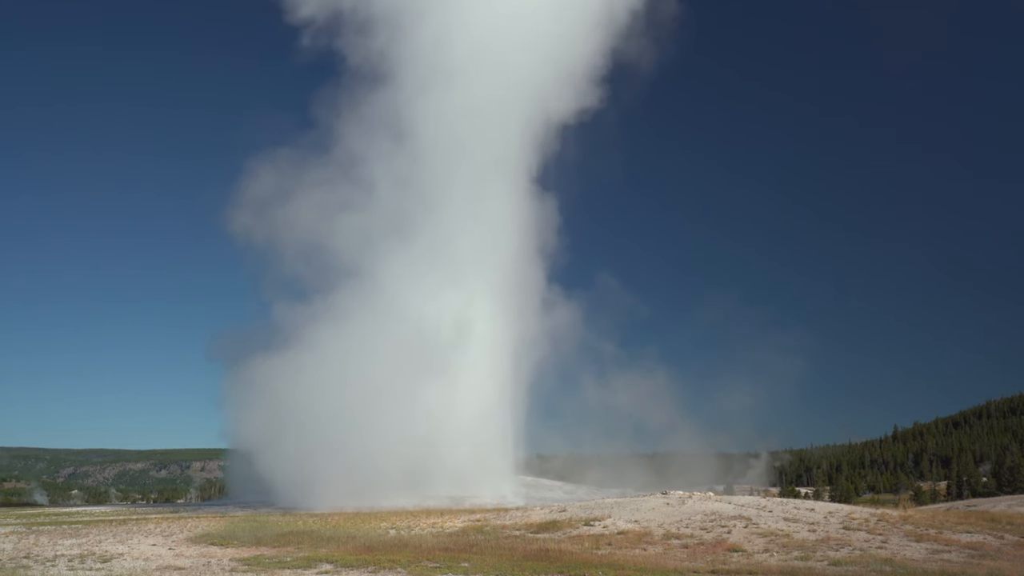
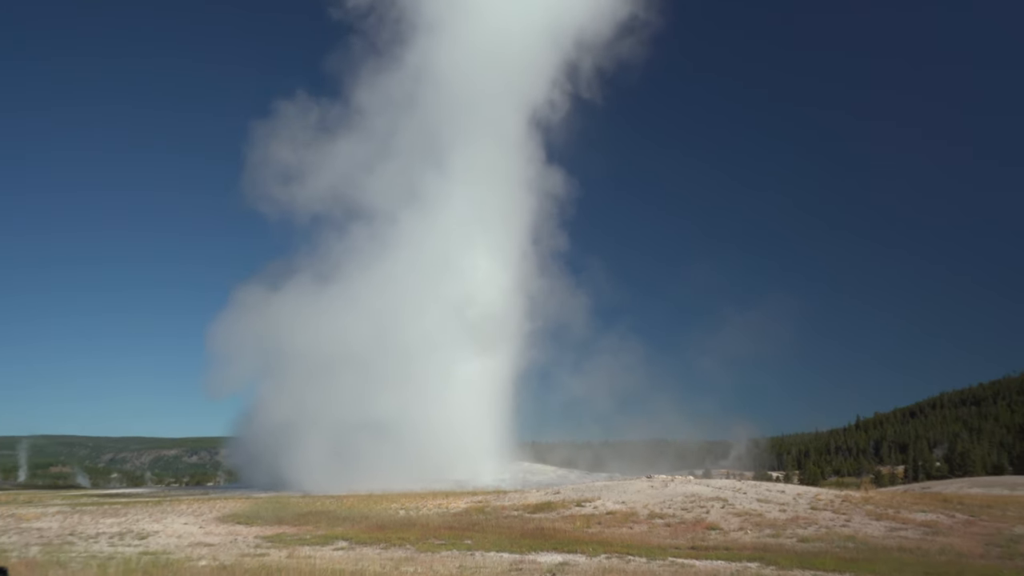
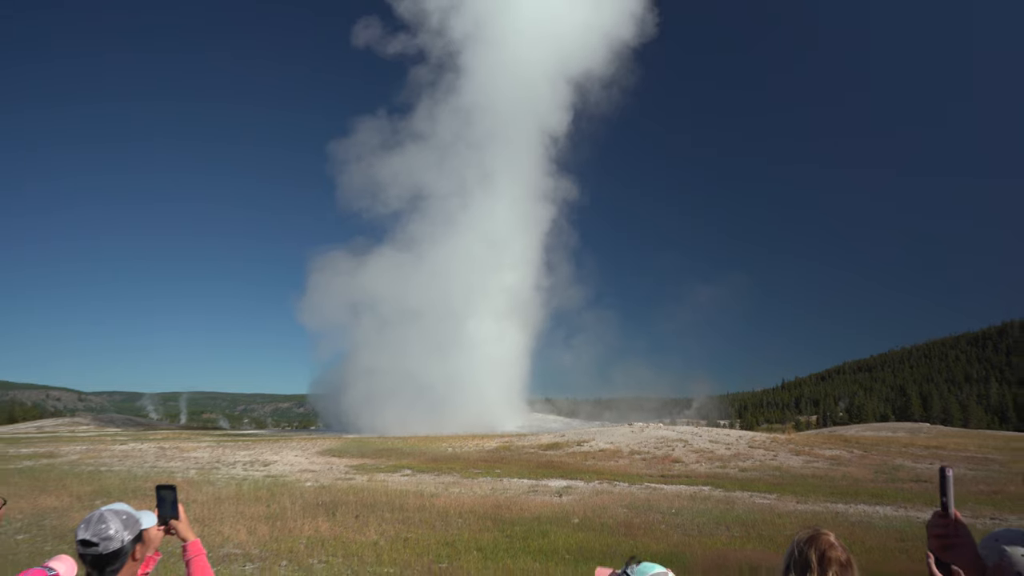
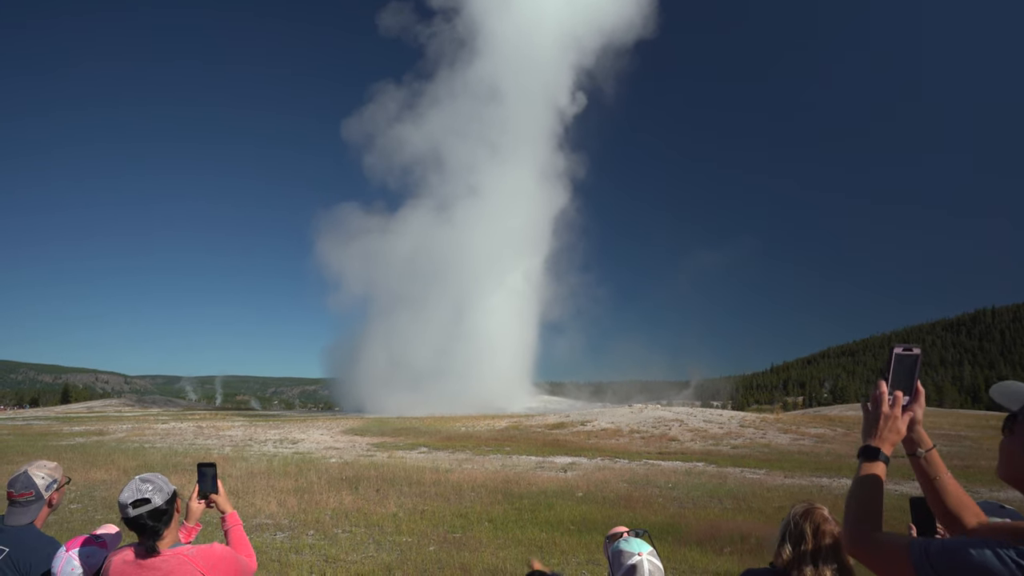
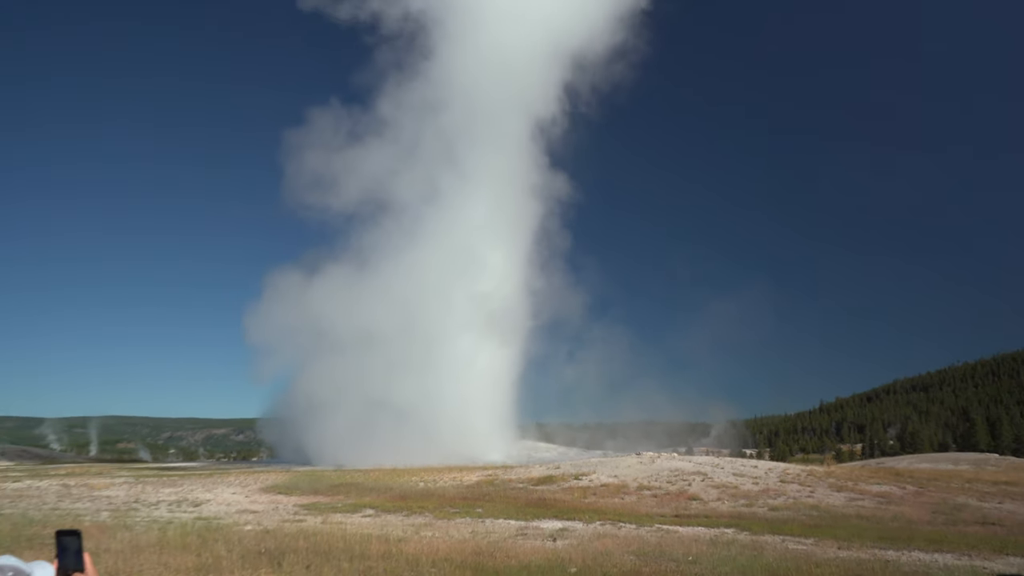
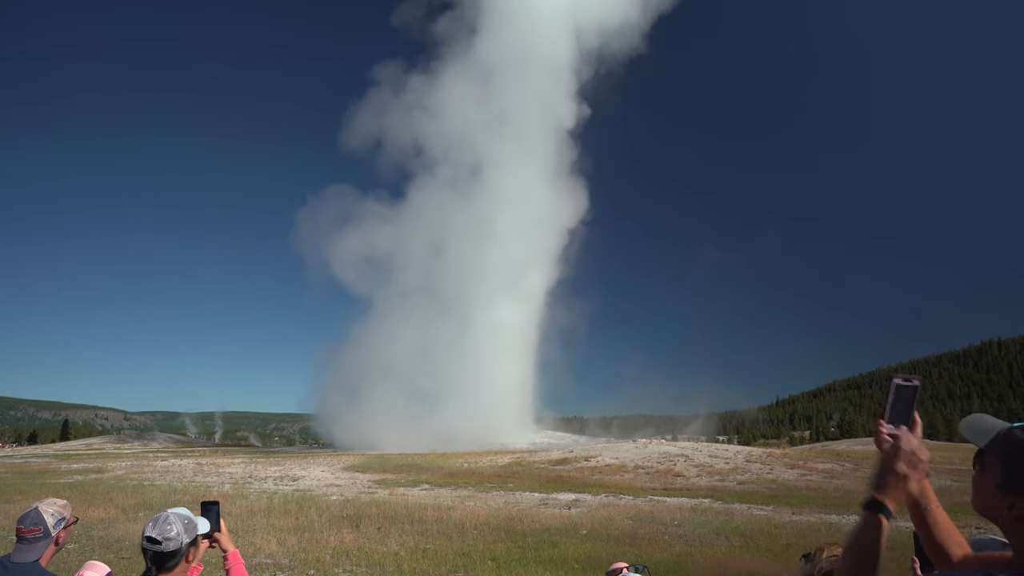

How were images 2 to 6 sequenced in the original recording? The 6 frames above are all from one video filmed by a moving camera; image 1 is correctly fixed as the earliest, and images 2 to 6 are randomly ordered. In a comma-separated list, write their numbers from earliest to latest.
2, 5, 3, 4, 6
